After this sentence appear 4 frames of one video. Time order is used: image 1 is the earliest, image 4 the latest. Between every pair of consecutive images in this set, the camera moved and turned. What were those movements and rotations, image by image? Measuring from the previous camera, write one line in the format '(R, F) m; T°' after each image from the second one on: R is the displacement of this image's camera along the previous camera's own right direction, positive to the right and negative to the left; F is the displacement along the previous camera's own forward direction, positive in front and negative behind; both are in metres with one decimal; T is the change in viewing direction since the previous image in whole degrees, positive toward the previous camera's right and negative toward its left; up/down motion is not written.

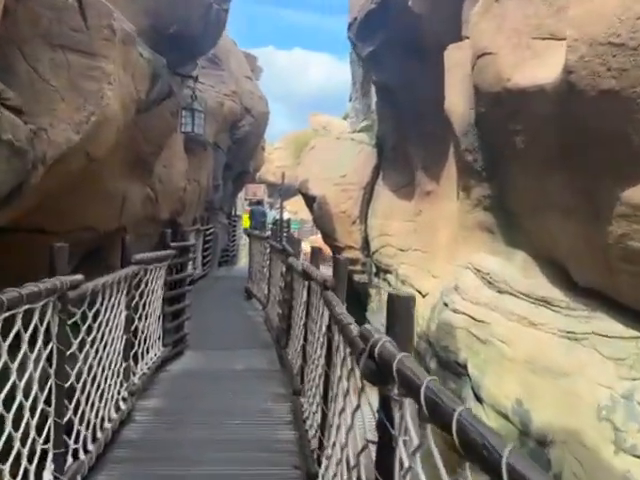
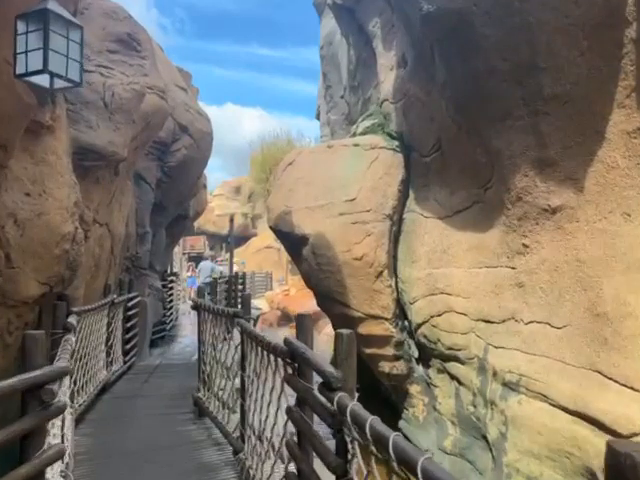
(-0.7, +4.2) m; +7°
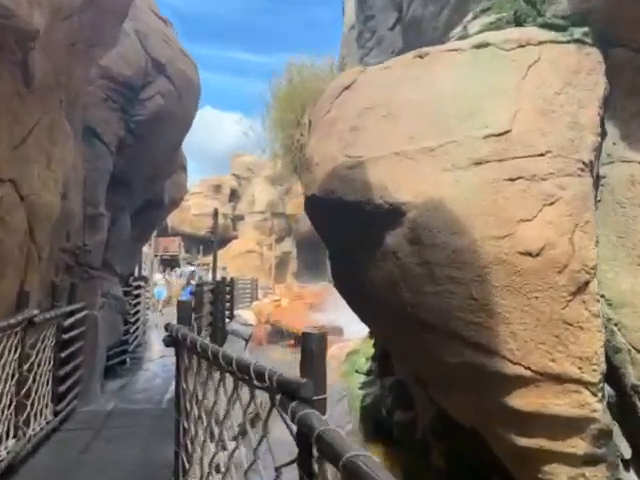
(-0.8, +3.2) m; +3°
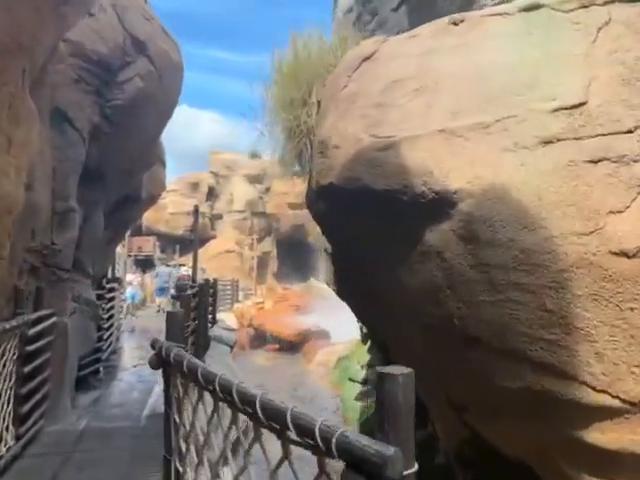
(-0.3, +0.6) m; +3°
